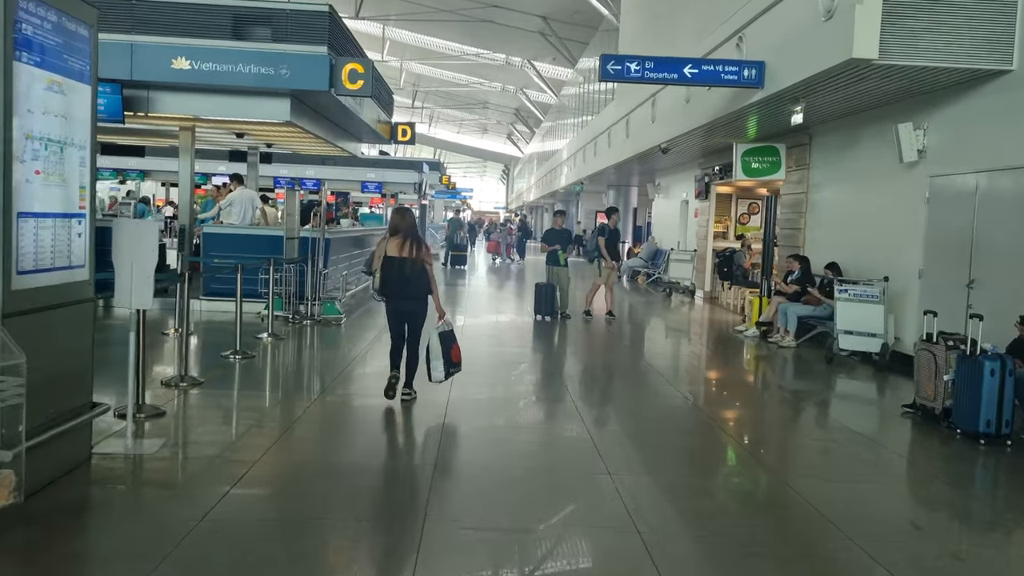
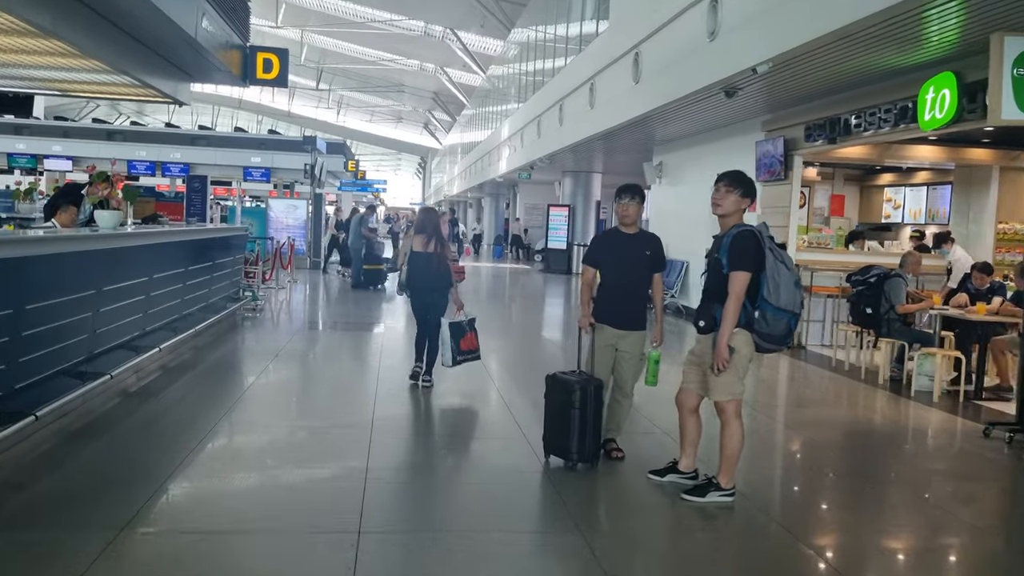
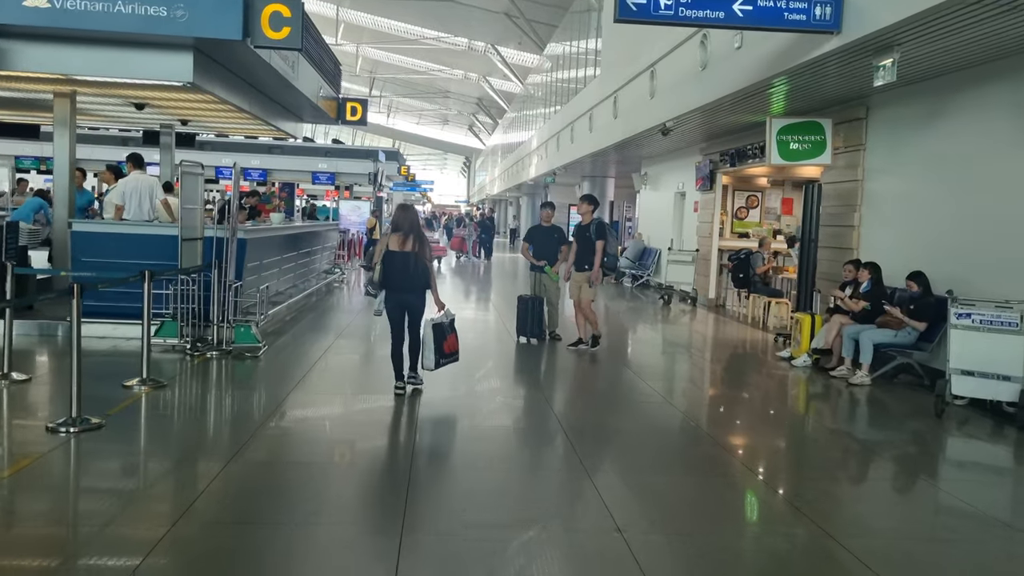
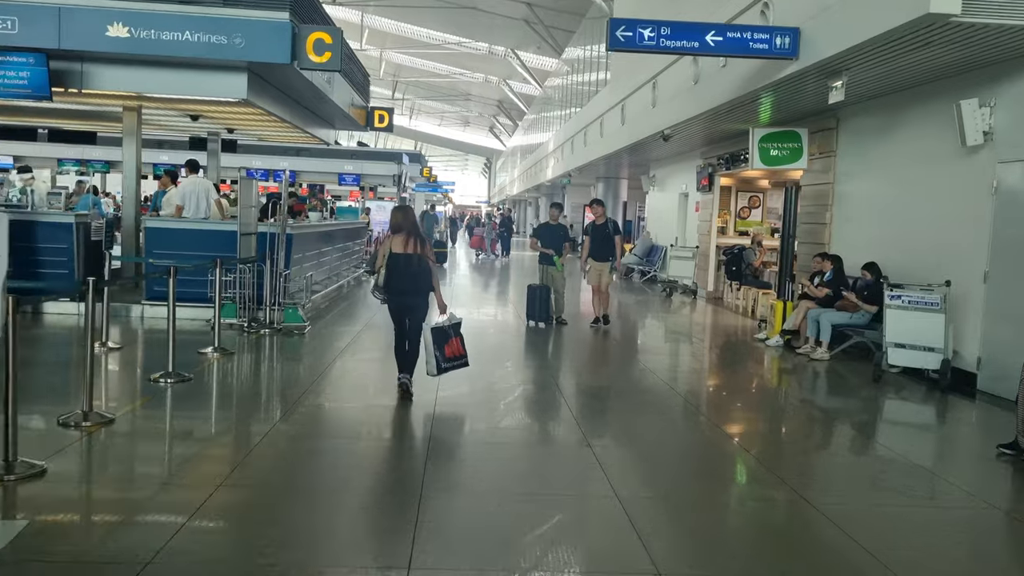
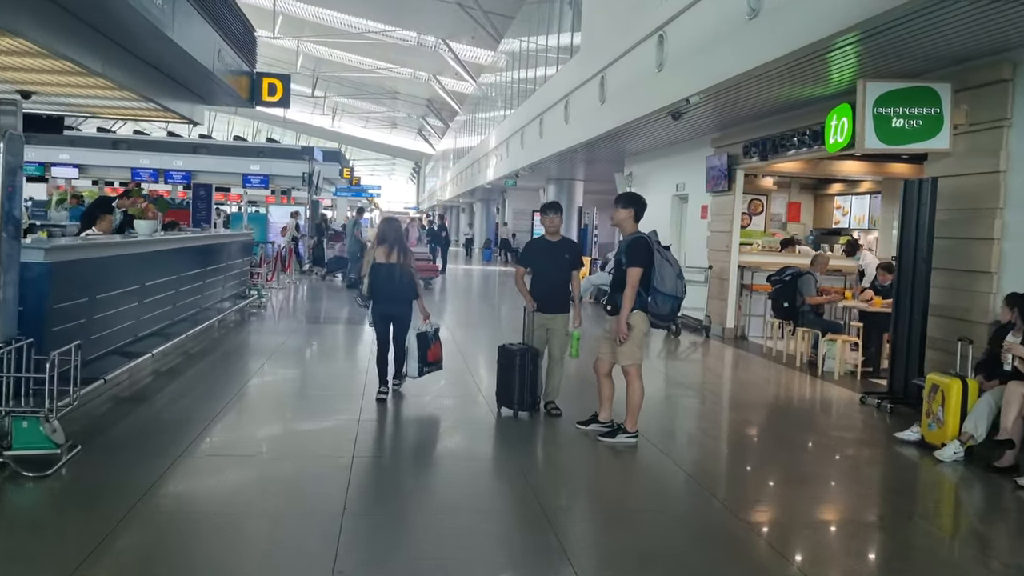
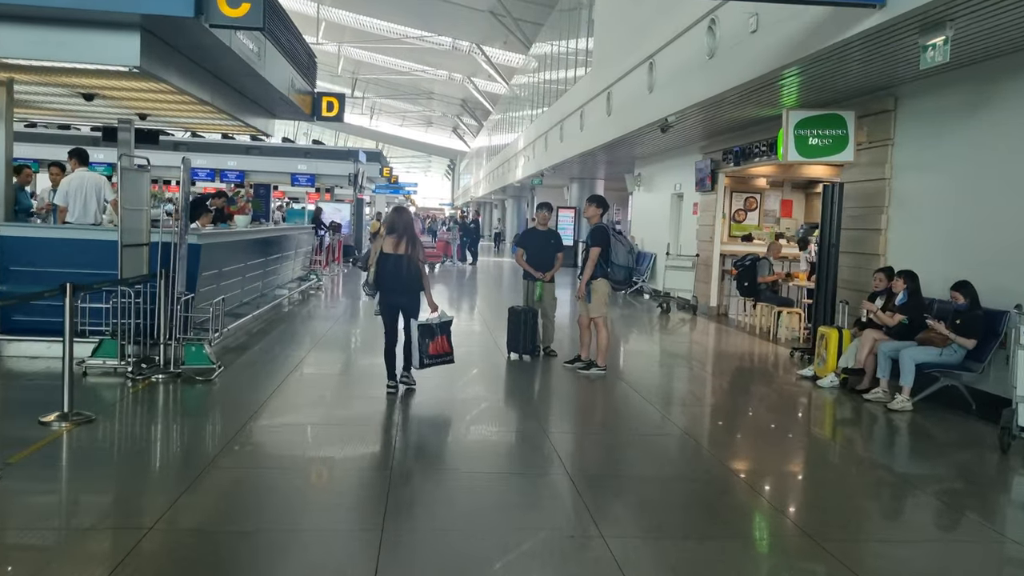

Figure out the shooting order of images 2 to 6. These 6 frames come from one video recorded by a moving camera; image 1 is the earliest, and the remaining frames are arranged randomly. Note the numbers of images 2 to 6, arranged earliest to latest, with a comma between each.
4, 3, 6, 5, 2
